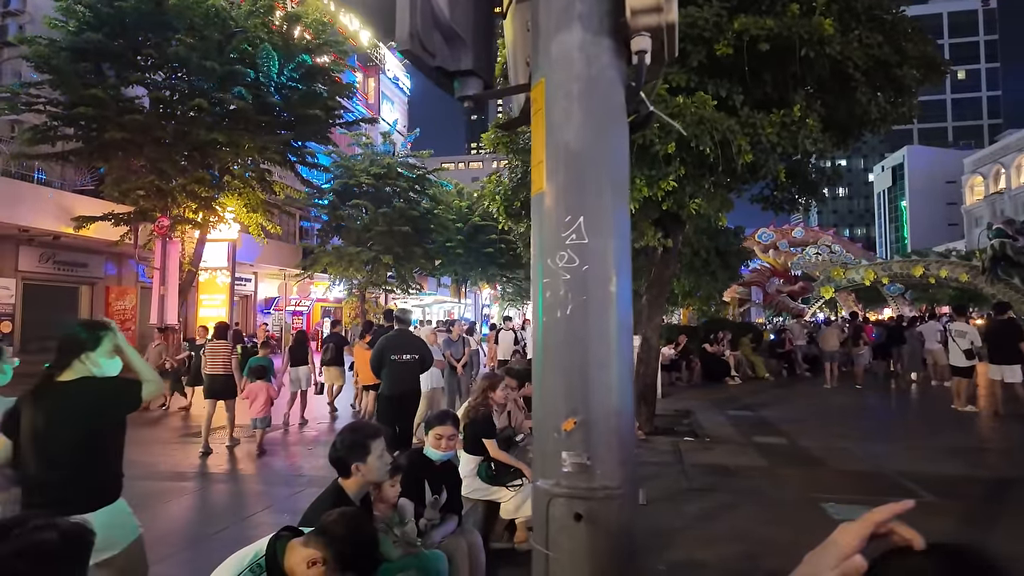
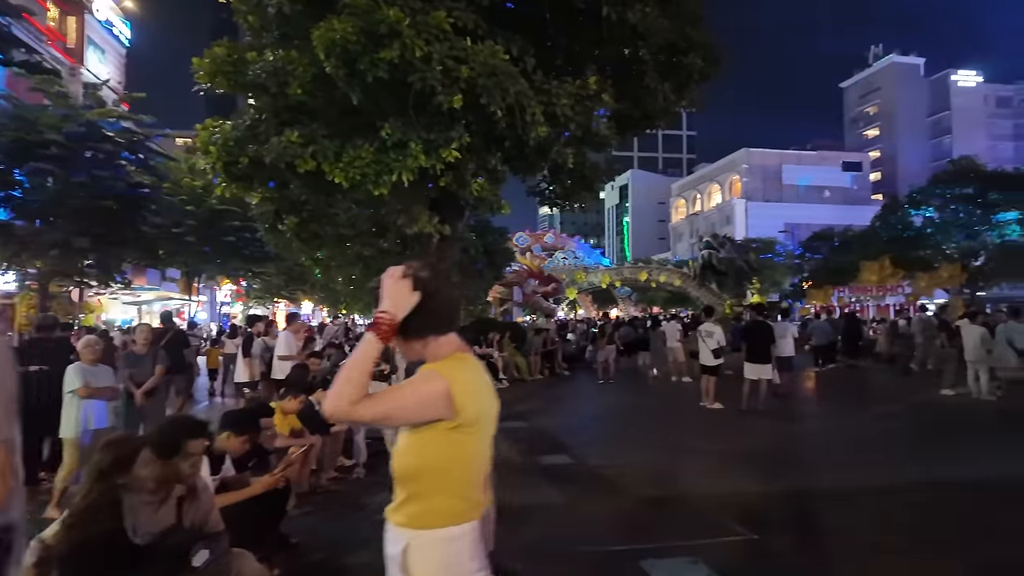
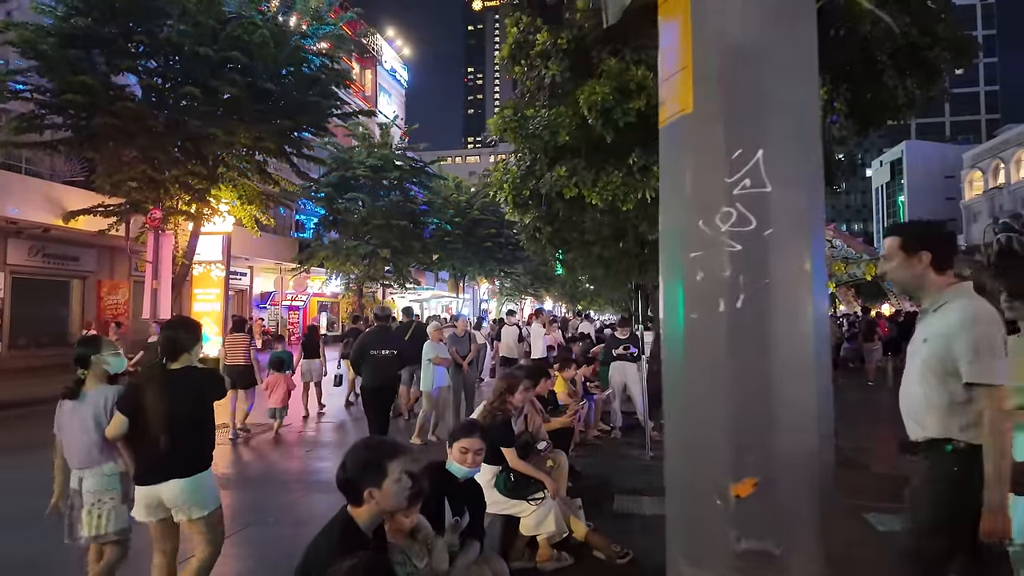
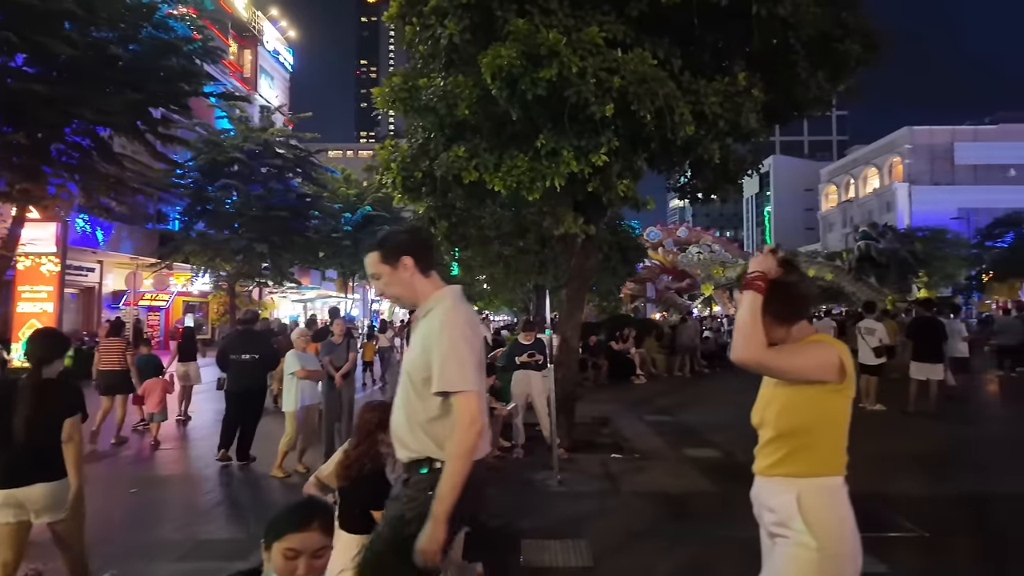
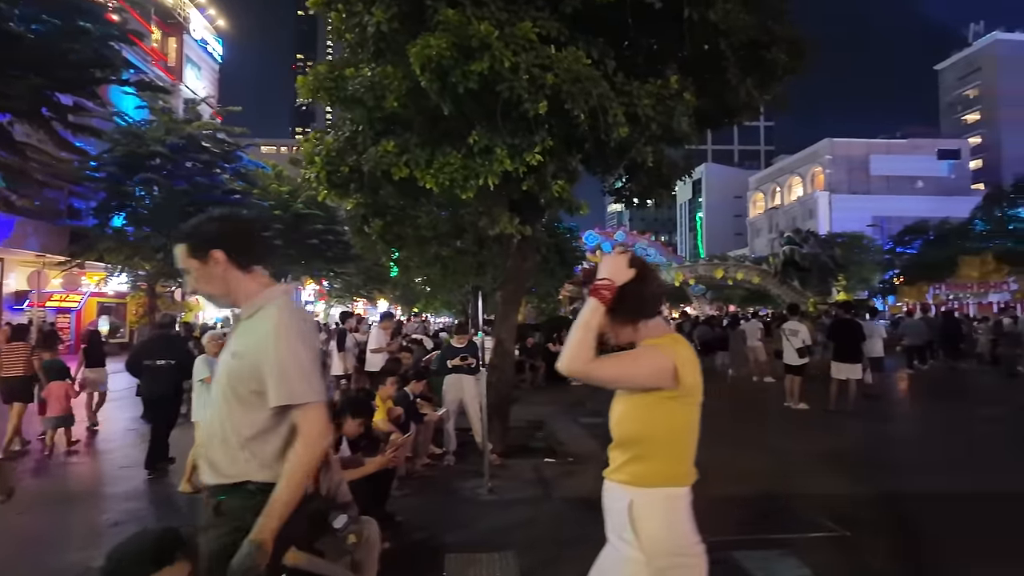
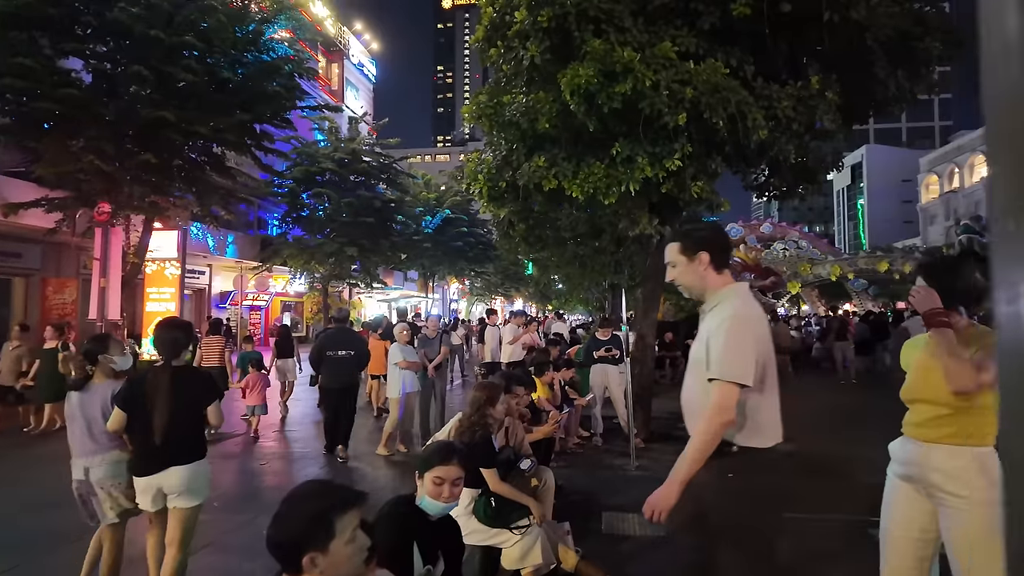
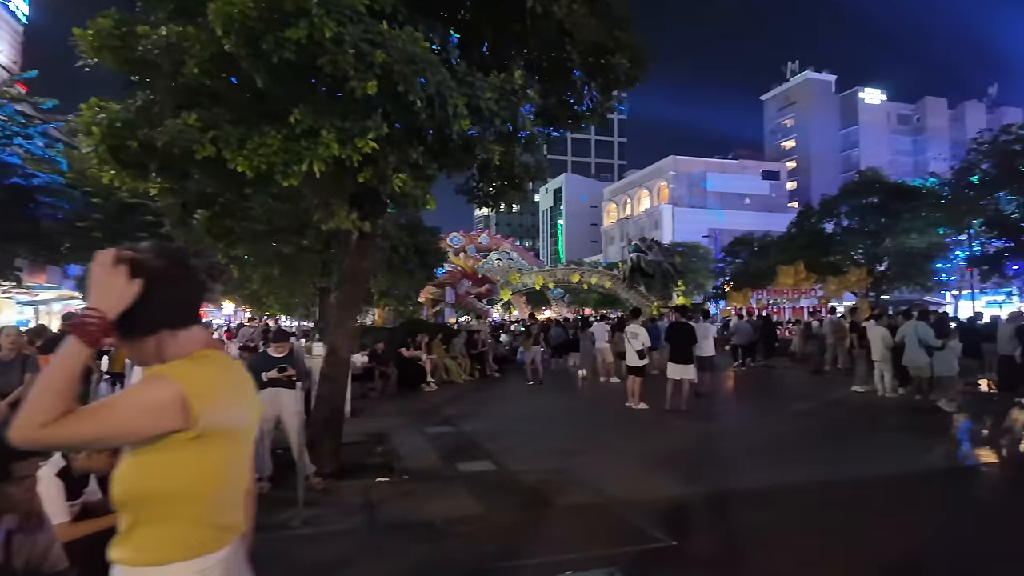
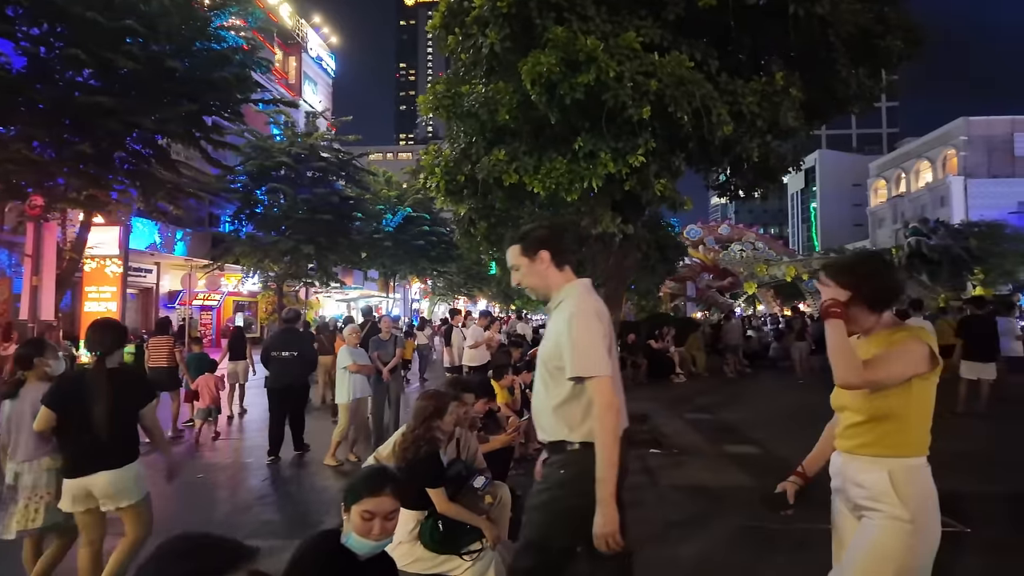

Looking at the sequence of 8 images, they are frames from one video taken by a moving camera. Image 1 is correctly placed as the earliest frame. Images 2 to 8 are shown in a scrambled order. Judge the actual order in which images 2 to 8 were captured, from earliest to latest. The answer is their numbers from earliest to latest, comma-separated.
3, 6, 8, 4, 5, 2, 7
